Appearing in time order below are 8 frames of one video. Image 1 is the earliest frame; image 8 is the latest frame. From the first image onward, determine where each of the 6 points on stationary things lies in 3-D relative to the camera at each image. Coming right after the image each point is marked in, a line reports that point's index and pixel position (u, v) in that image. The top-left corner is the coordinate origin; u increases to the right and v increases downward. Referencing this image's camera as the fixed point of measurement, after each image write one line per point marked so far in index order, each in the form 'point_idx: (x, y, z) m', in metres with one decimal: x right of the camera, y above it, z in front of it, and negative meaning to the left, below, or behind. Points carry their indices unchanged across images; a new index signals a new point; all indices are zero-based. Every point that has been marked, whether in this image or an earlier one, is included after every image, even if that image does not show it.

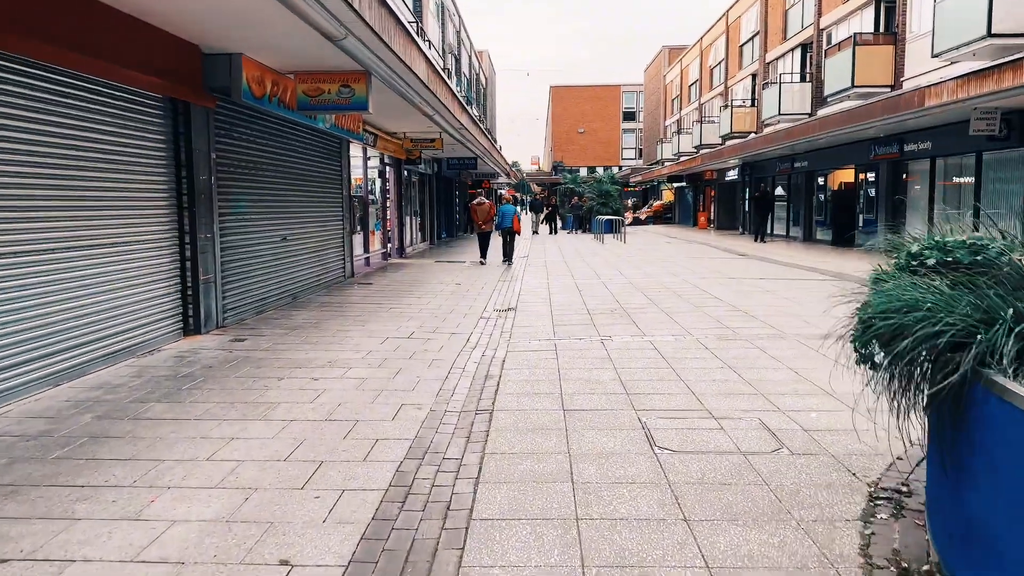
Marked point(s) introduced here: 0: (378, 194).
0: (-2.7, +1.9, +16.4) m
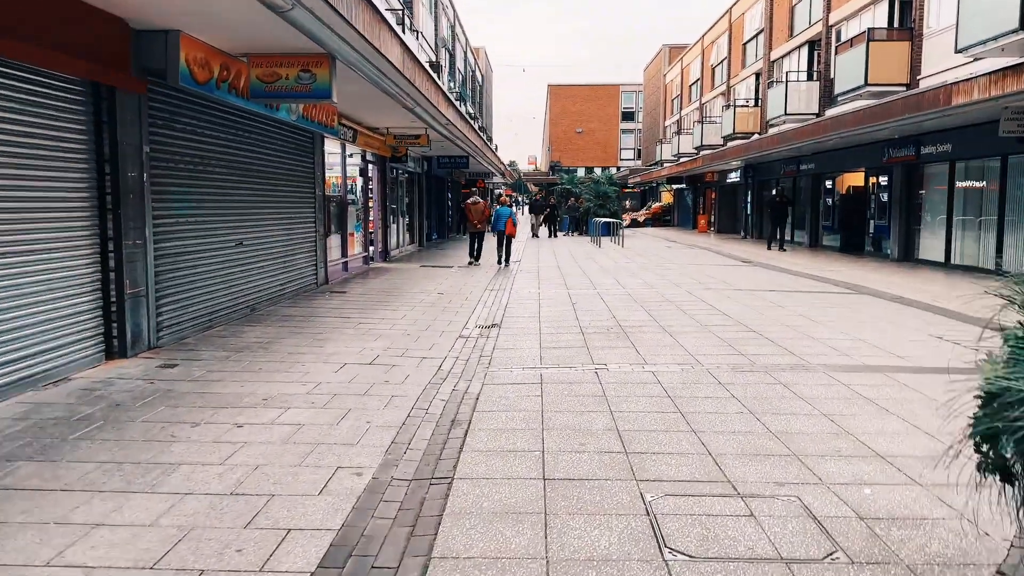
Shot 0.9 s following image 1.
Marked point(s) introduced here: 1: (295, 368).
0: (-2.9, +1.8, +15.3) m
1: (-1.7, -0.6, +6.4) m
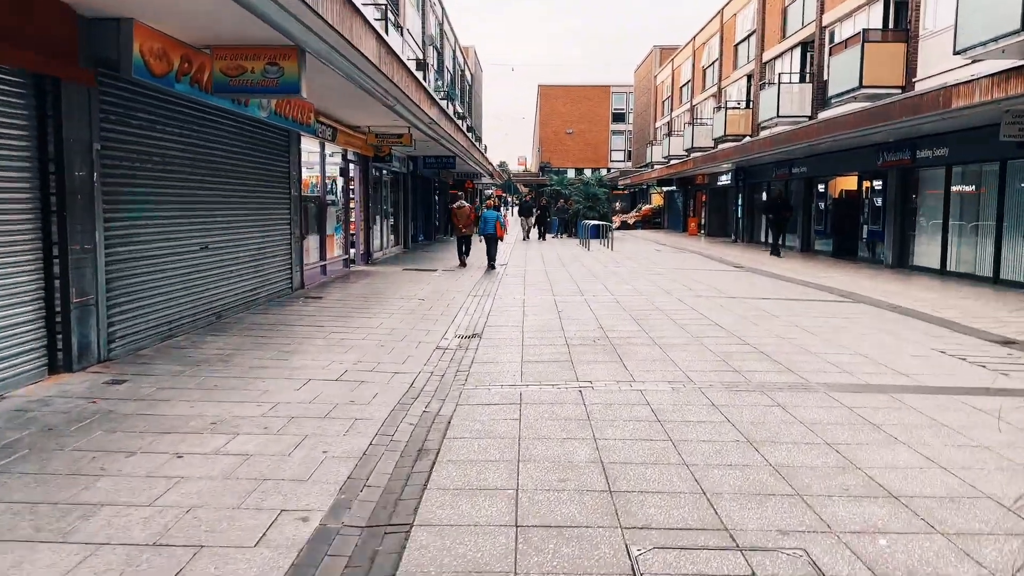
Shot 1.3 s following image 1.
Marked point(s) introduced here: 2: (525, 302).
0: (-3.2, +1.7, +14.8) m
1: (-1.9, -0.7, +5.9) m
2: (+0.2, -0.2, +11.4) m
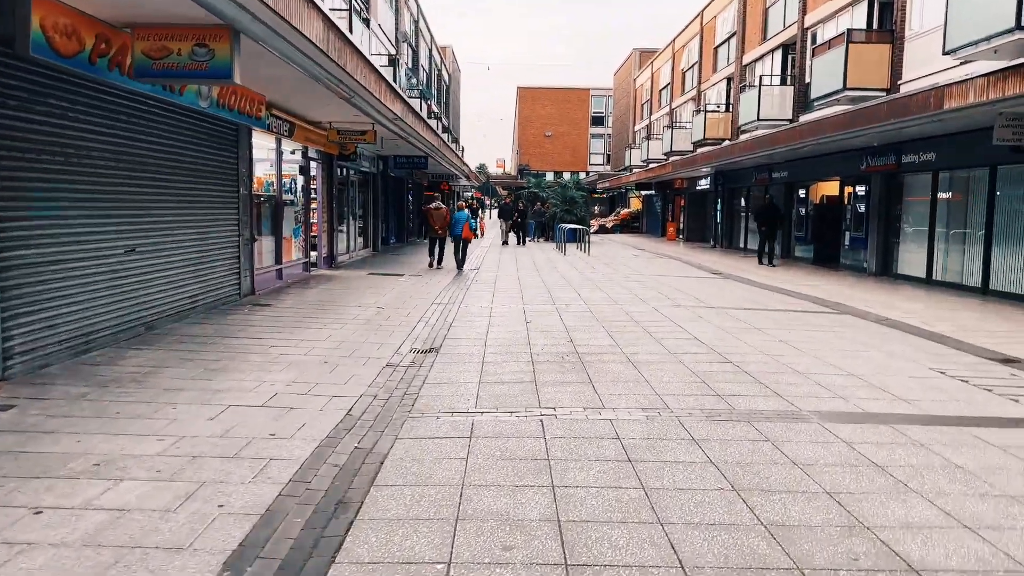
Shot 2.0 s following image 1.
0: (-3.7, +1.6, +13.9) m
1: (-2.2, -0.8, +5.1) m
2: (-0.3, -0.3, +10.6) m
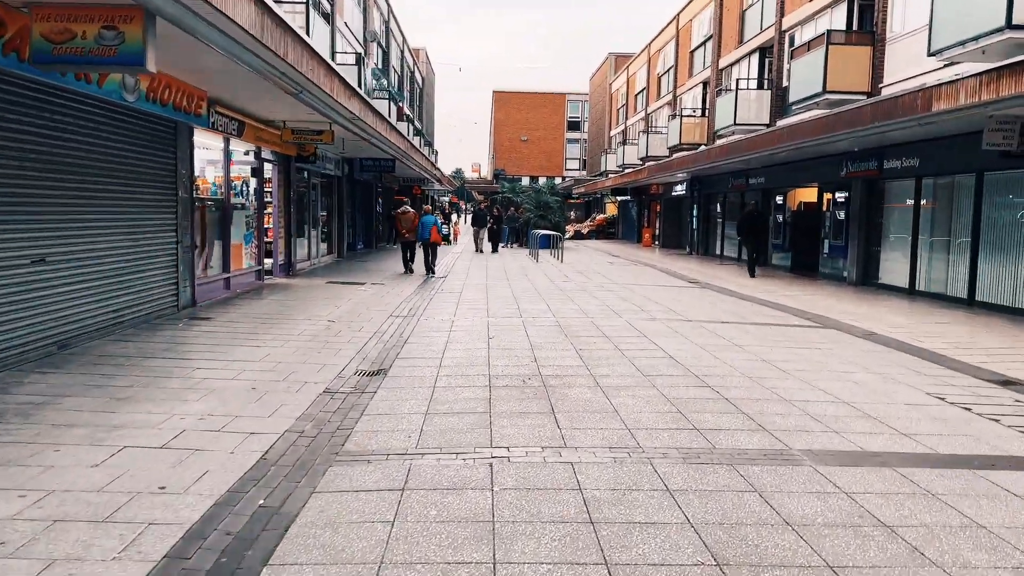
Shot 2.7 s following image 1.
0: (-4.2, +1.5, +13.1) m
1: (-2.5, -0.9, +4.3) m
2: (-0.7, -0.4, +9.8) m
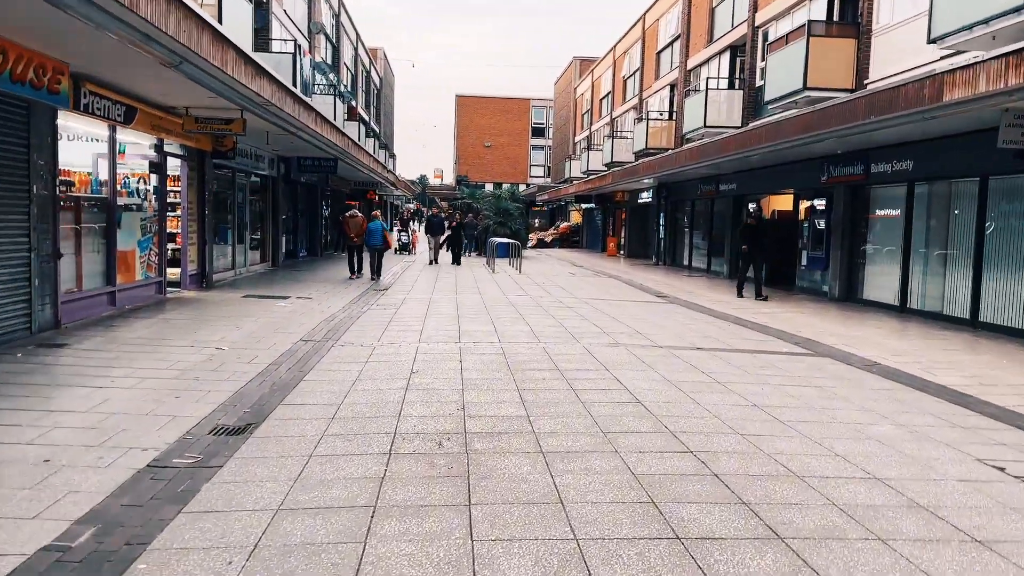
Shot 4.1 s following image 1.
0: (-5.0, +1.2, +11.2) m
1: (-2.9, -1.0, +2.4) m
2: (-1.4, -0.6, +8.1) m
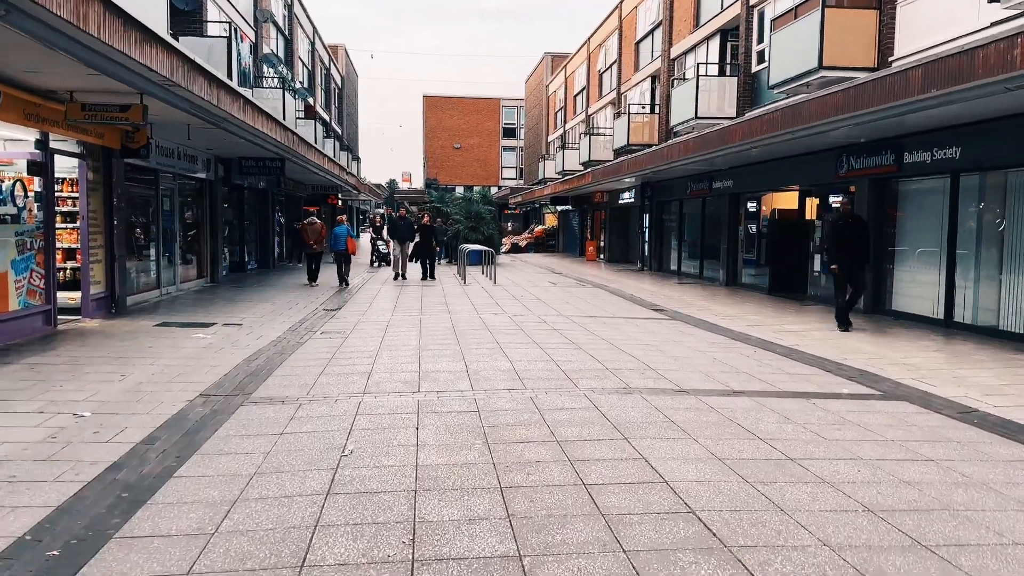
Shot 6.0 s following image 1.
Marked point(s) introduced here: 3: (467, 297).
0: (-5.3, +0.9, +8.9) m
1: (-2.9, -1.3, +0.2) m
2: (-1.5, -0.9, +5.9) m
3: (-0.8, -0.2, +14.9) m
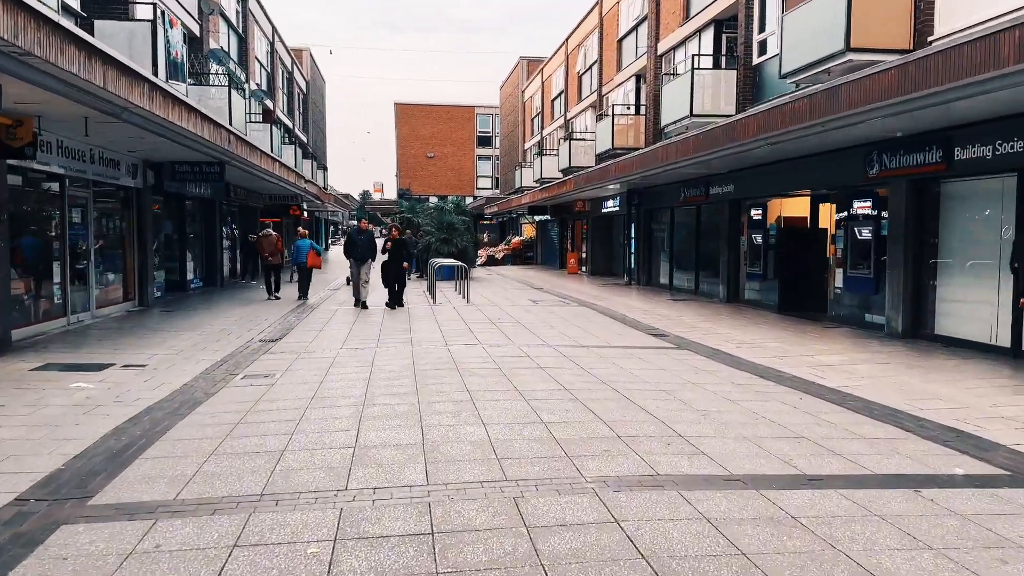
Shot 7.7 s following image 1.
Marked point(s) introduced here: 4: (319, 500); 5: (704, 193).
0: (-5.6, +0.6, +6.7) m
1: (-2.9, -1.5, -2.0) m
2: (-1.7, -1.1, +3.8) m
3: (-1.2, -0.5, +12.9) m
4: (-0.9, -1.1, +4.0) m
5: (+4.1, +2.1, +17.1) m
